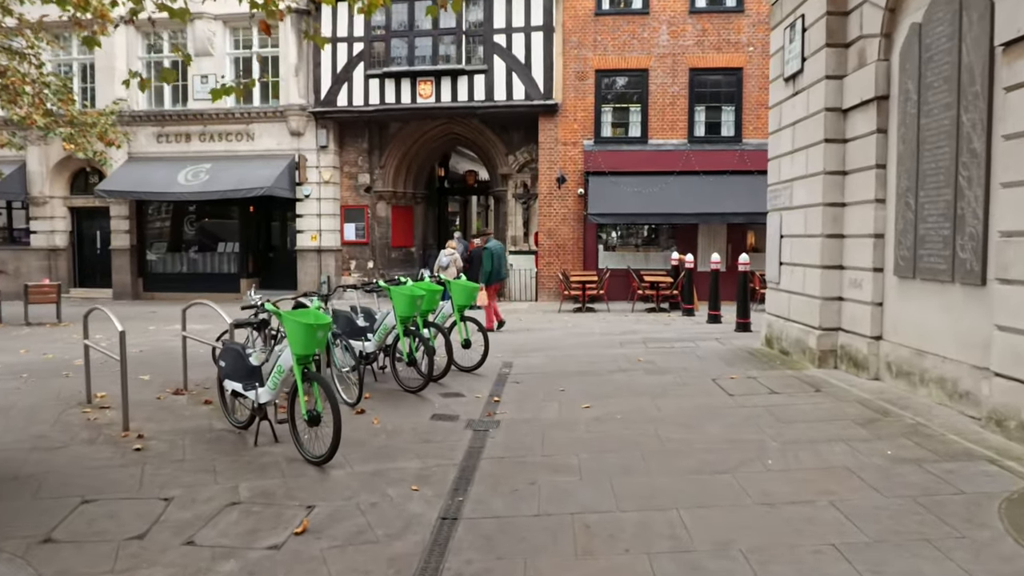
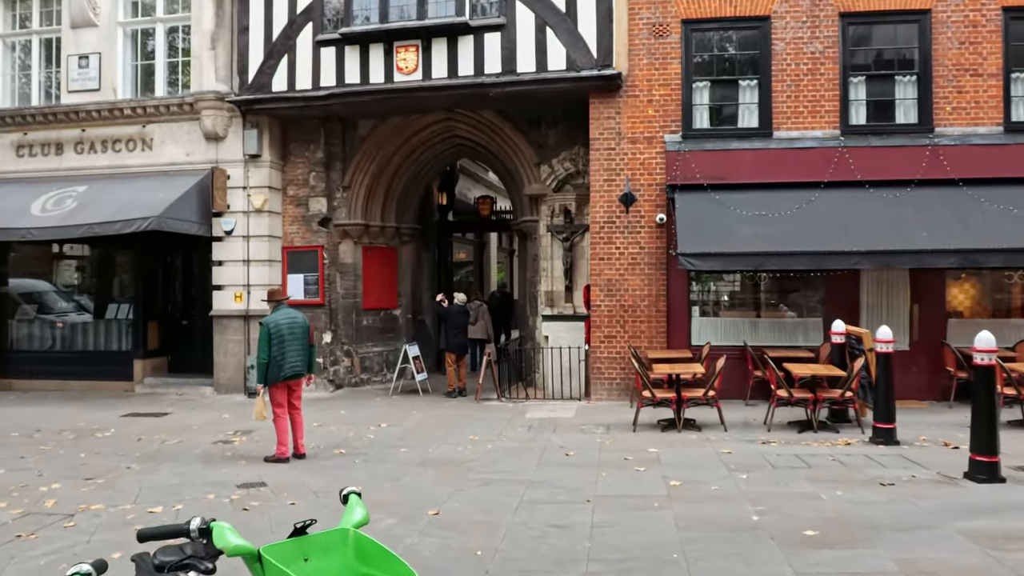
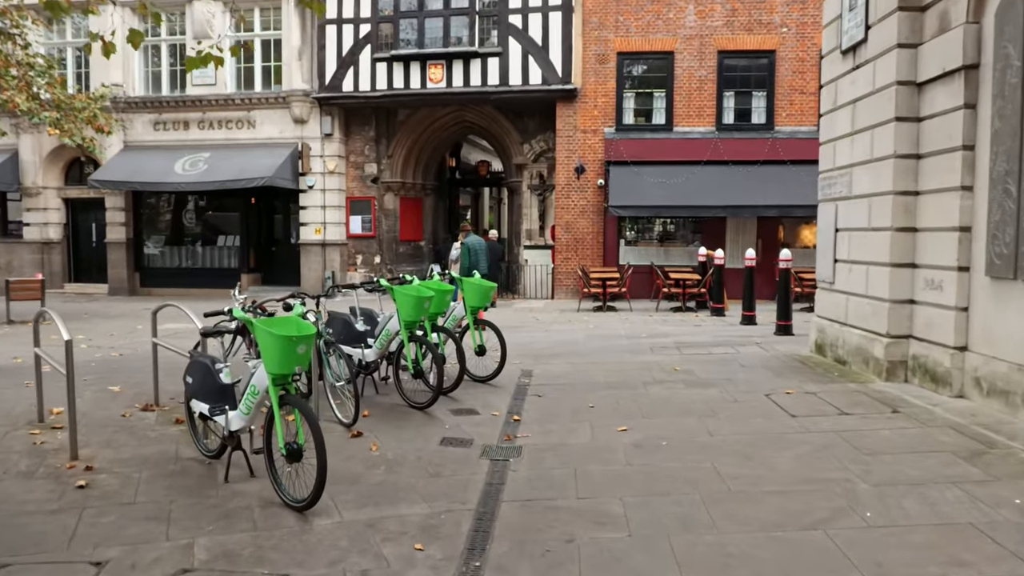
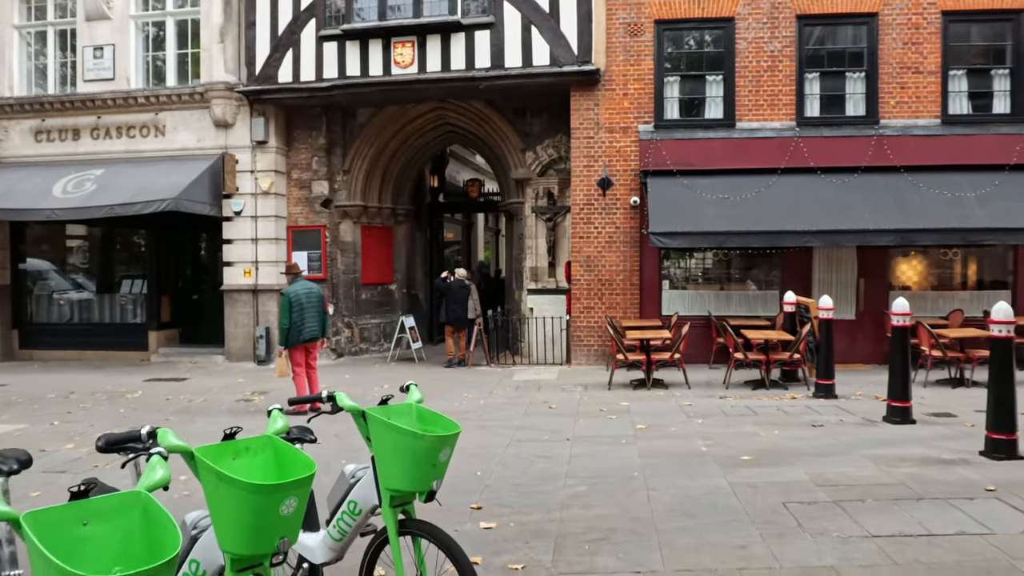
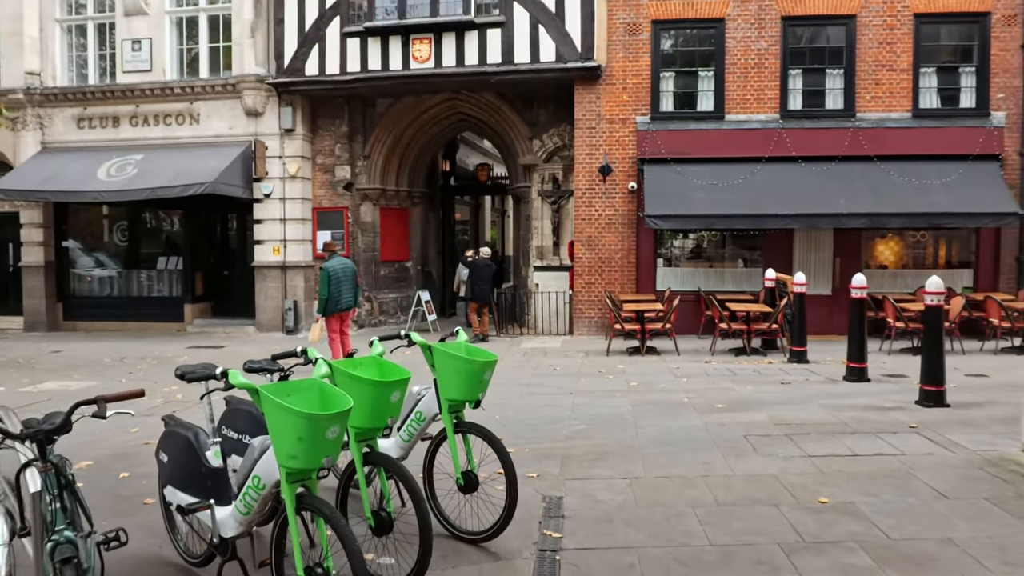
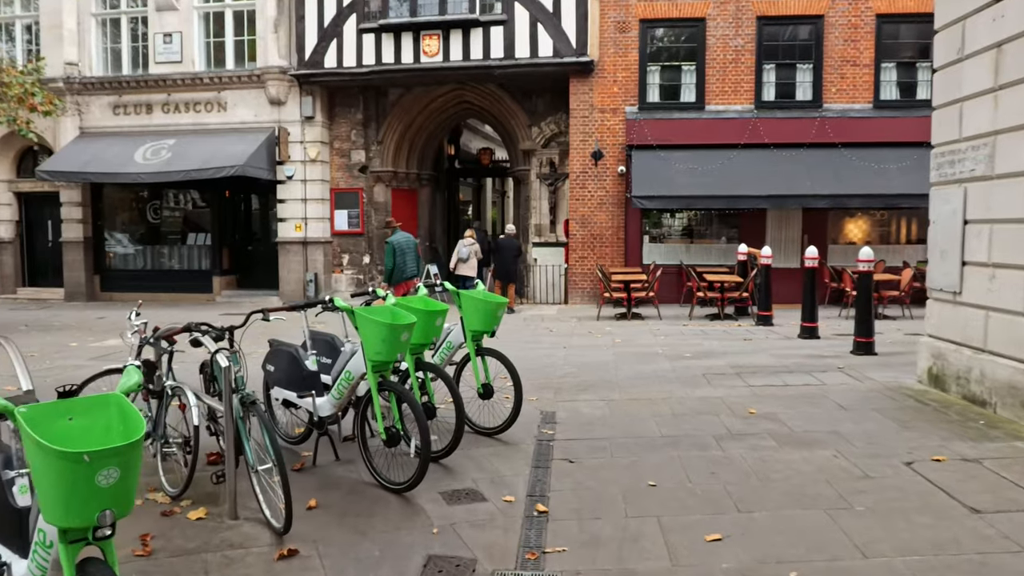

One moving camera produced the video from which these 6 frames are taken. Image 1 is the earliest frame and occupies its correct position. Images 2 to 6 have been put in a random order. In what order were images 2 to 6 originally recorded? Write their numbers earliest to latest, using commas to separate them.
3, 6, 5, 4, 2
